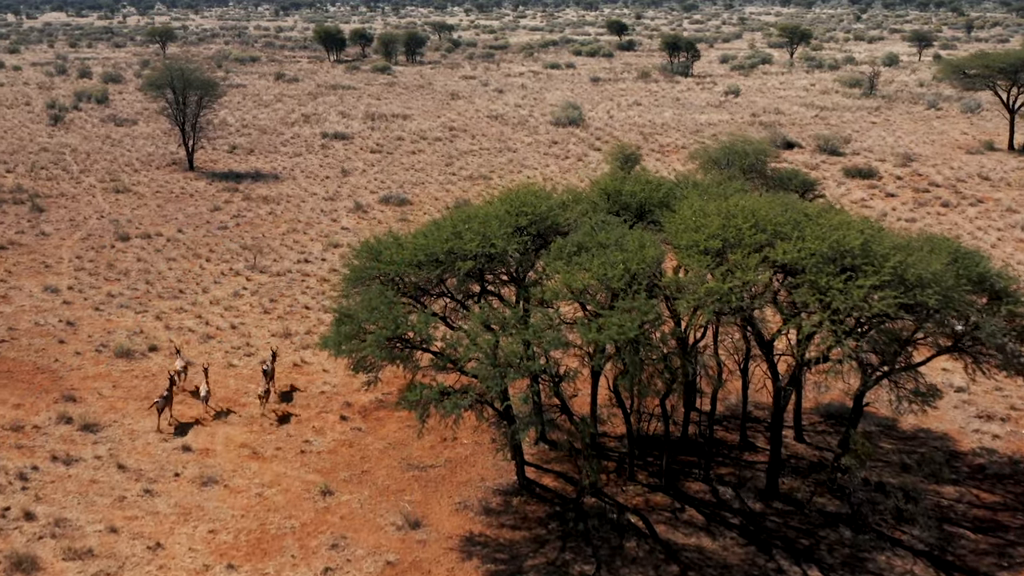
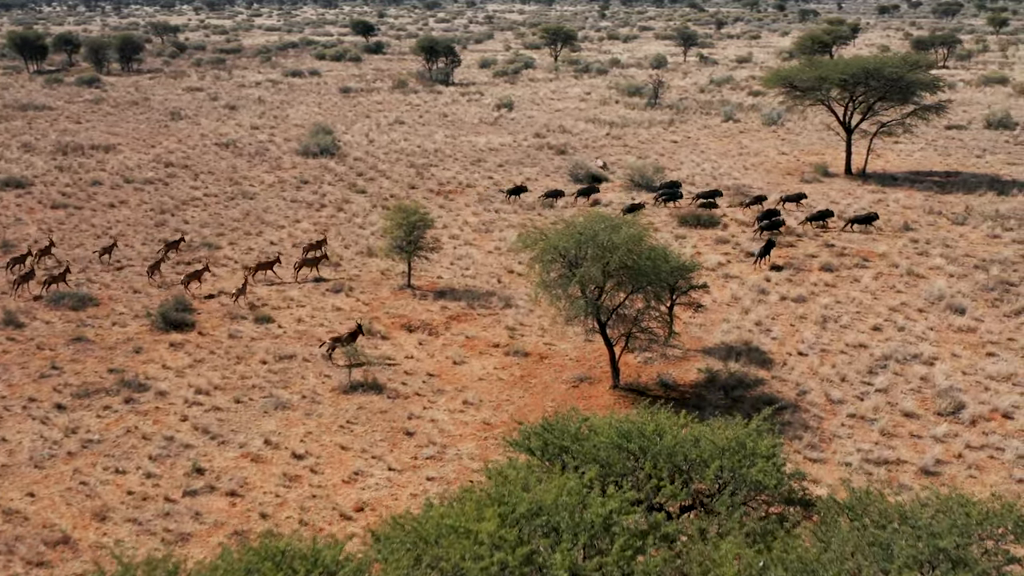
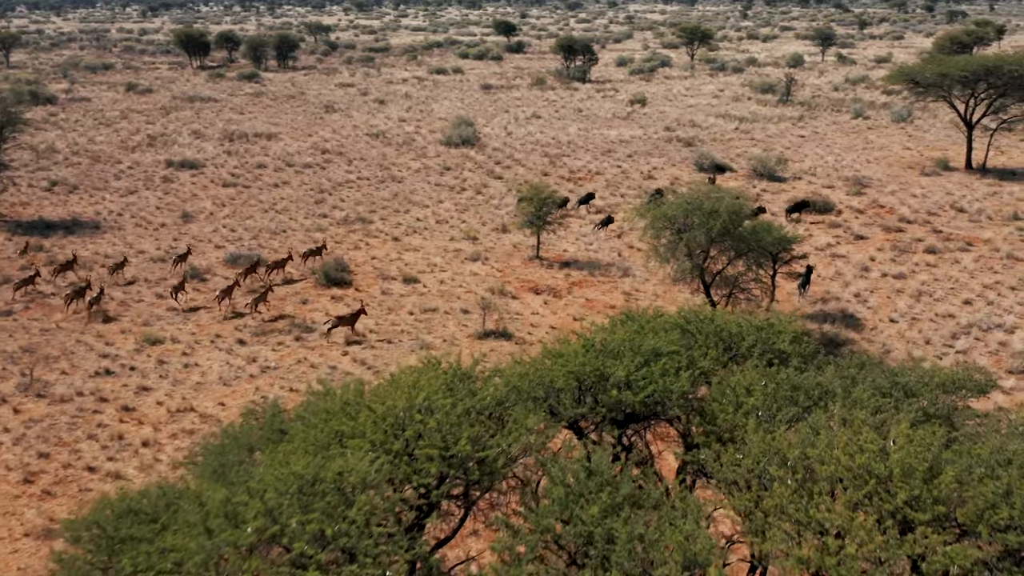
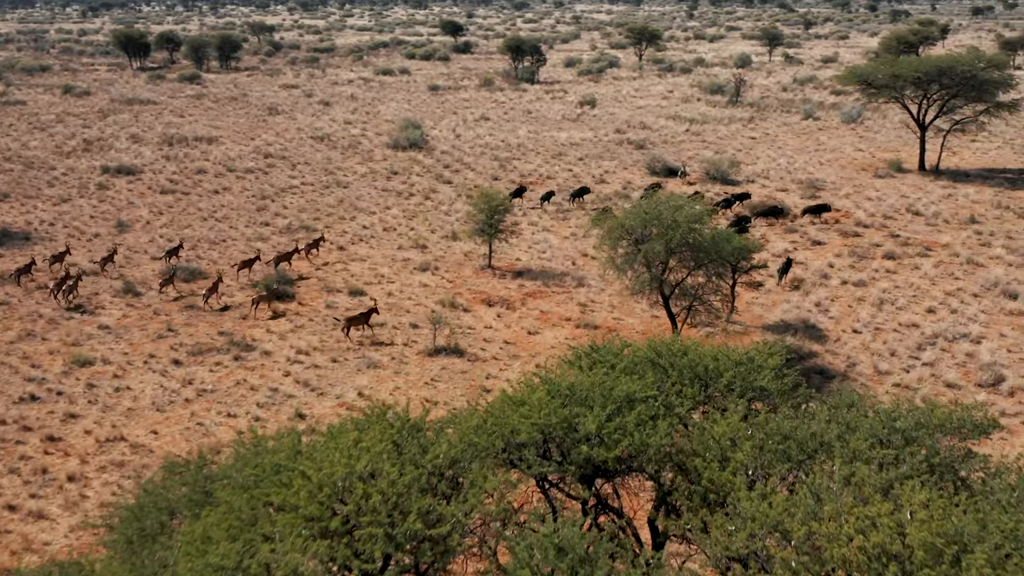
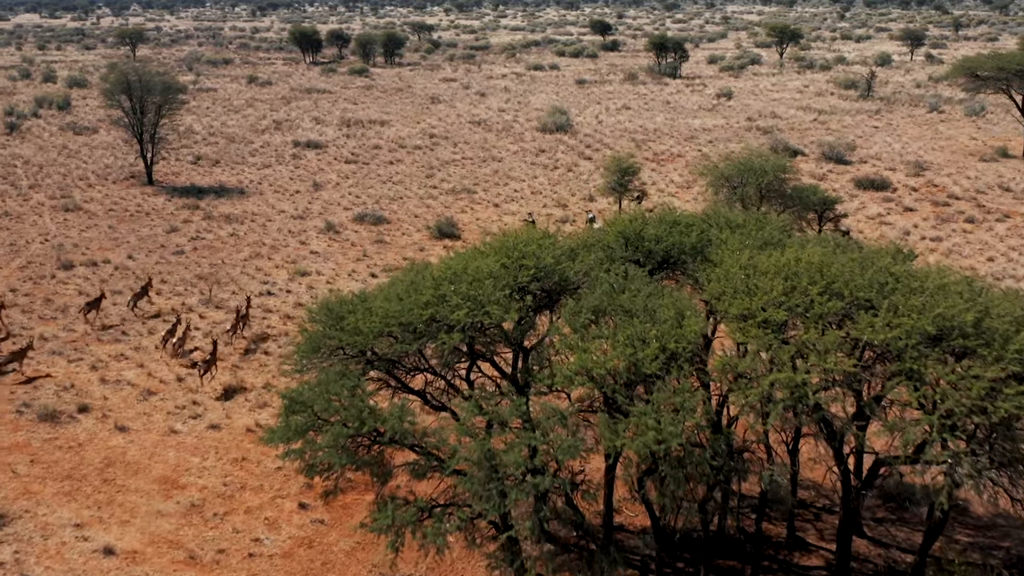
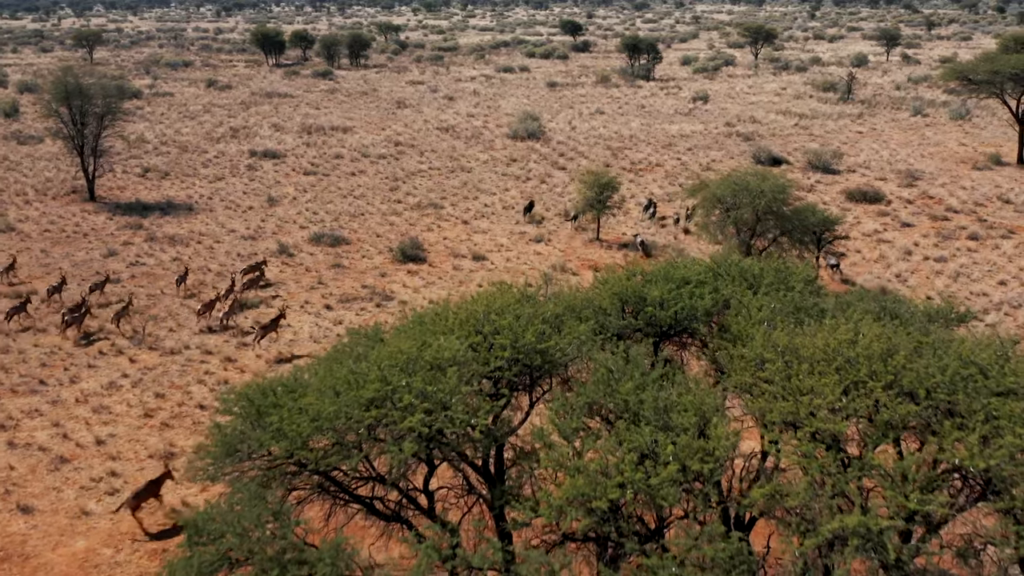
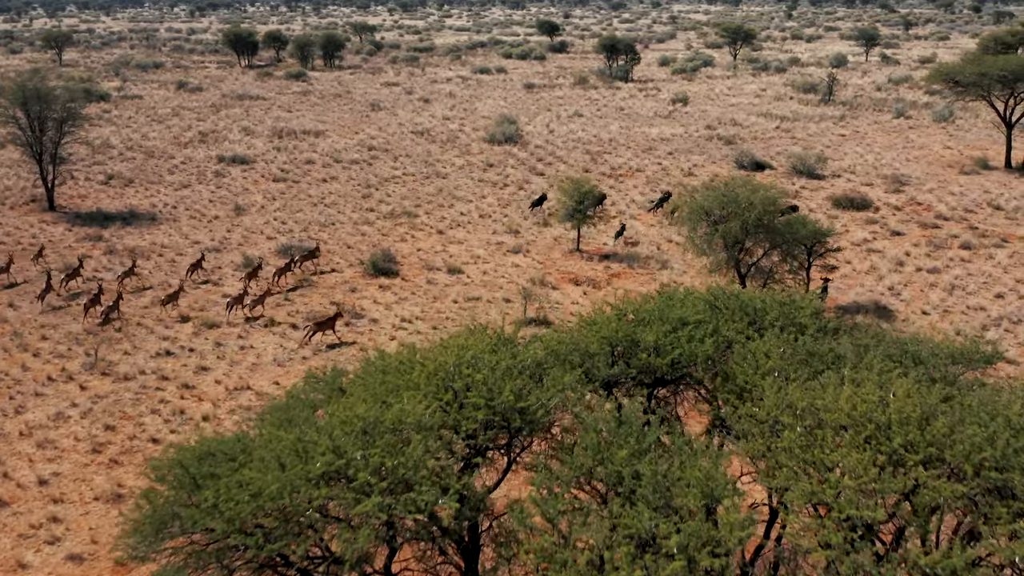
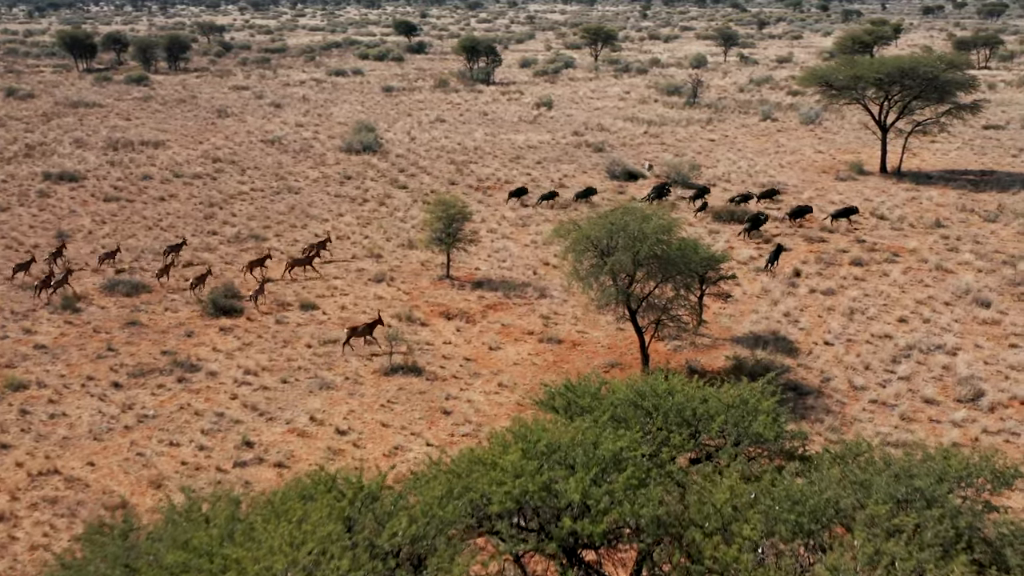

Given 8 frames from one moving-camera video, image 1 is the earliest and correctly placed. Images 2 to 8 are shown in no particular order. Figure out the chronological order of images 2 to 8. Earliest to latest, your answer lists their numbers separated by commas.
5, 6, 7, 3, 4, 8, 2
